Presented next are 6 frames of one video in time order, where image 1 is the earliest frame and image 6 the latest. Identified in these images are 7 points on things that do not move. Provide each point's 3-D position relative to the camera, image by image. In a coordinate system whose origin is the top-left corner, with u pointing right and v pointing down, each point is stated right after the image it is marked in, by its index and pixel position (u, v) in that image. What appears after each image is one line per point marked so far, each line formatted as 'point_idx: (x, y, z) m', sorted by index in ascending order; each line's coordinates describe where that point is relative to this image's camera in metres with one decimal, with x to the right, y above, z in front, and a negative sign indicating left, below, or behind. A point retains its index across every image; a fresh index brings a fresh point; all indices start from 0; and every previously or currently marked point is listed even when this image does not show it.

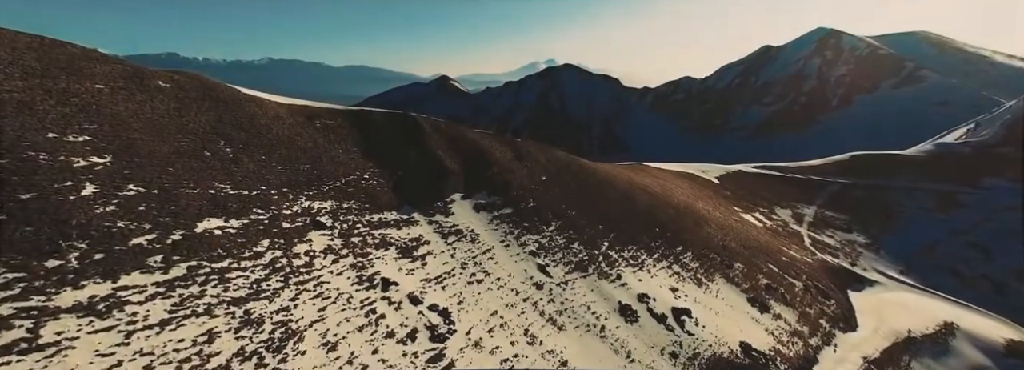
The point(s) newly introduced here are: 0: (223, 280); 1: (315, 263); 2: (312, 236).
0: (-11.7, -3.8, +14.8) m
1: (-9.8, -3.9, +18.3) m
2: (-10.6, -2.7, +19.4) m
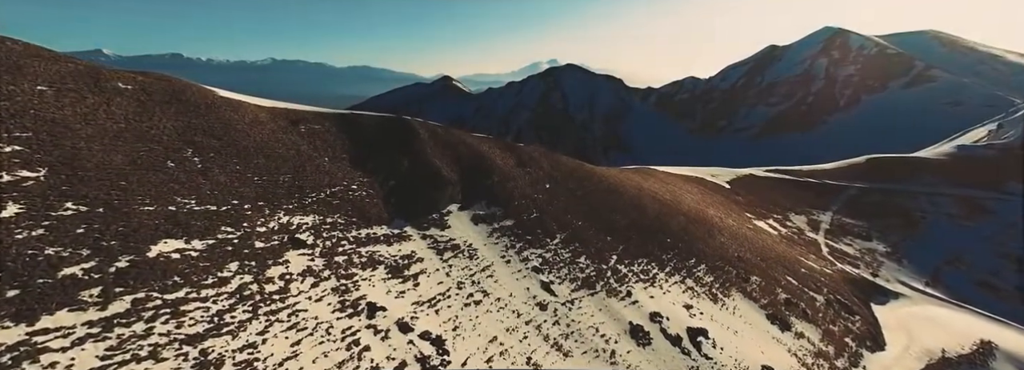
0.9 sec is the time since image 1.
0: (-11.7, -4.5, +12.7) m
1: (-9.8, -4.6, +16.2) m
2: (-10.5, -3.4, +17.3) m
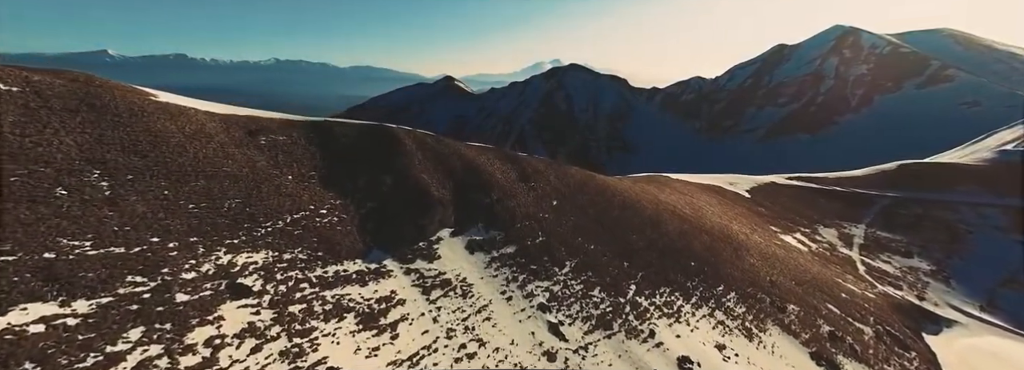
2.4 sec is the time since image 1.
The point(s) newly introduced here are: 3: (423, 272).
0: (-11.7, -5.7, +8.8) m
1: (-9.7, -5.8, +12.2) m
2: (-10.5, -4.6, +13.3) m
3: (-4.8, -4.6, +19.4) m
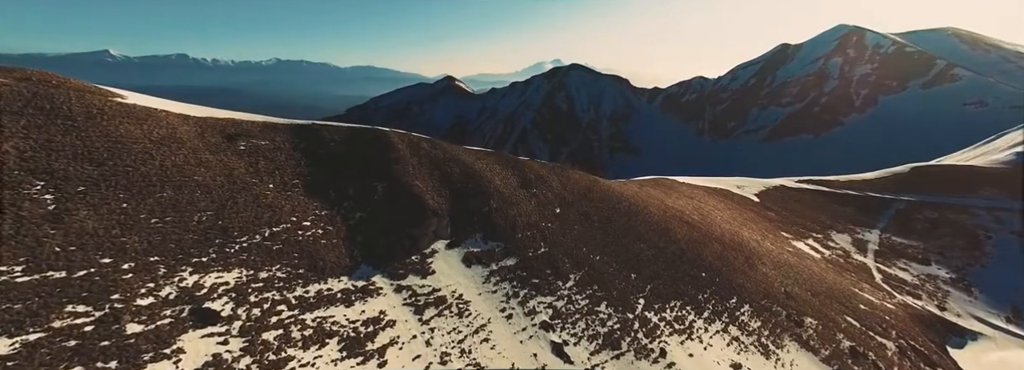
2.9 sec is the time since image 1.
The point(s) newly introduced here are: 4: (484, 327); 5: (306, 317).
0: (-11.7, -6.2, +7.2) m
1: (-9.8, -6.3, +10.7) m
2: (-10.5, -5.0, +11.8) m
3: (-4.7, -5.0, +17.8) m
4: (-1.4, -6.8, +17.6) m
5: (-8.2, -5.2, +14.5) m
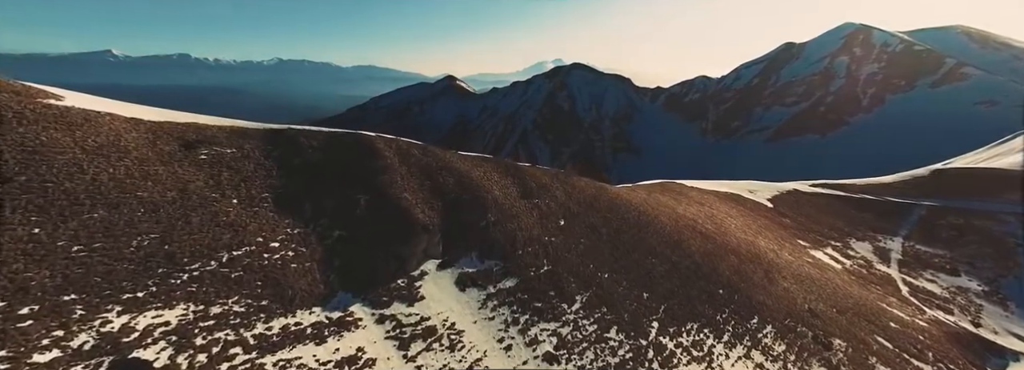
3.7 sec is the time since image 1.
0: (-11.8, -6.8, +5.0) m
1: (-9.8, -6.9, +8.4) m
2: (-10.5, -5.7, +9.5) m
3: (-4.8, -5.7, +15.5) m
4: (-1.4, -7.5, +15.3) m
5: (-8.2, -5.8, +12.2) m
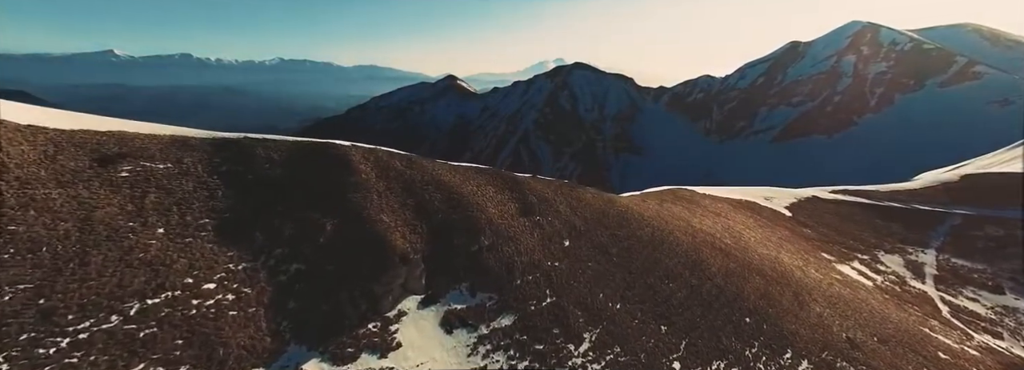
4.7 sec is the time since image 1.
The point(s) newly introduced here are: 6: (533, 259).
0: (-11.9, -7.7, +1.9) m
1: (-10.0, -7.7, +5.3) m
2: (-10.7, -6.5, +6.4) m
3: (-4.9, -6.5, +12.4) m
4: (-1.5, -8.3, +12.2) m
5: (-8.4, -6.7, +9.2) m
6: (+1.2, -3.6, +19.2) m
